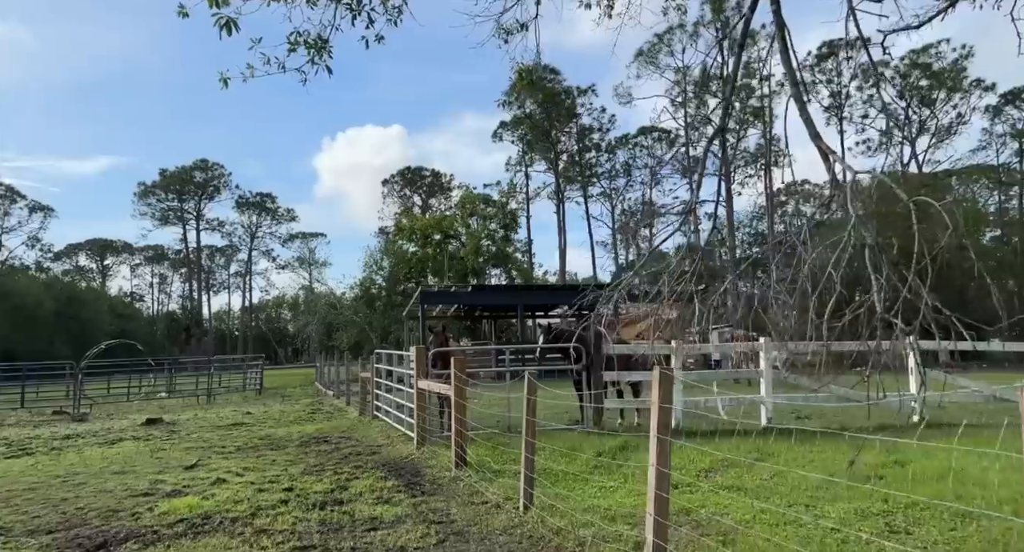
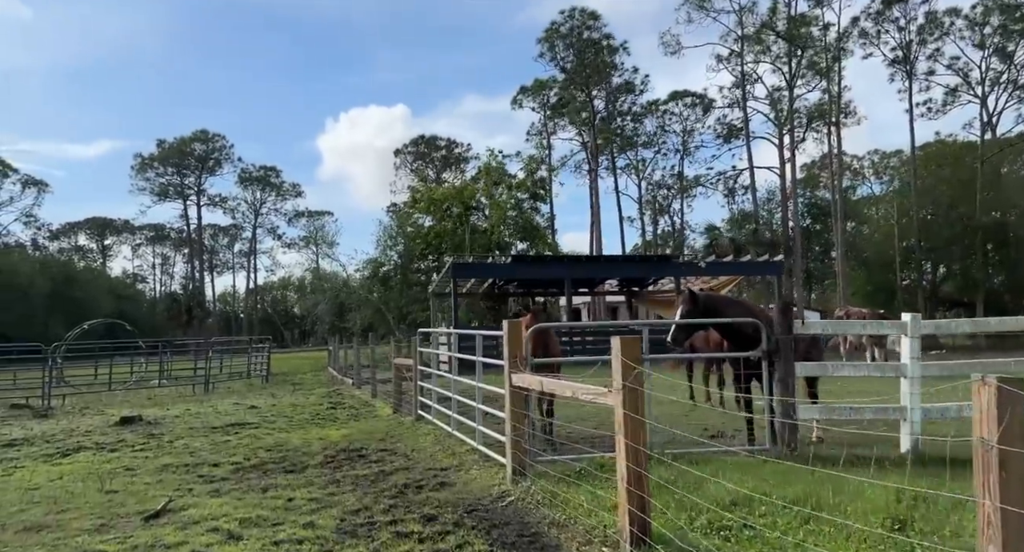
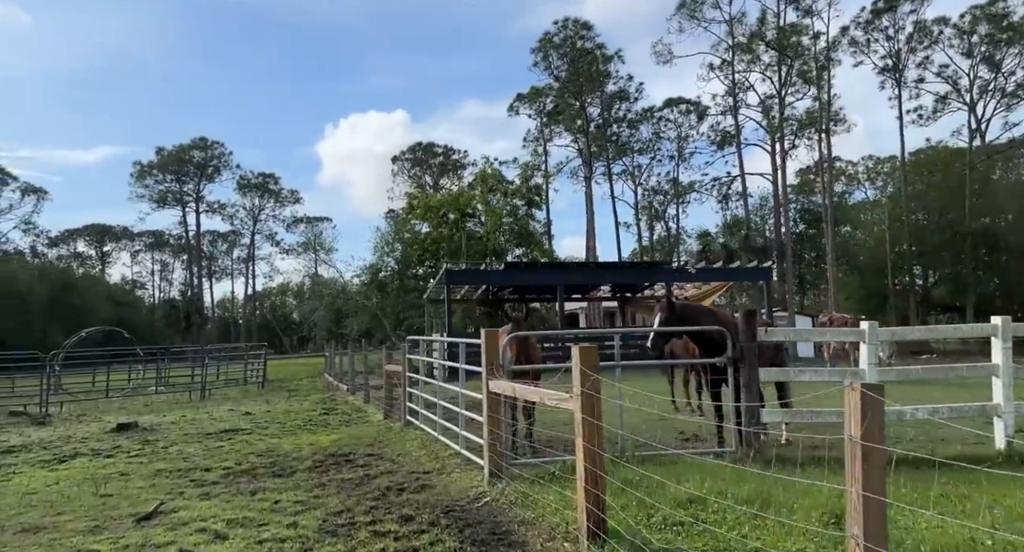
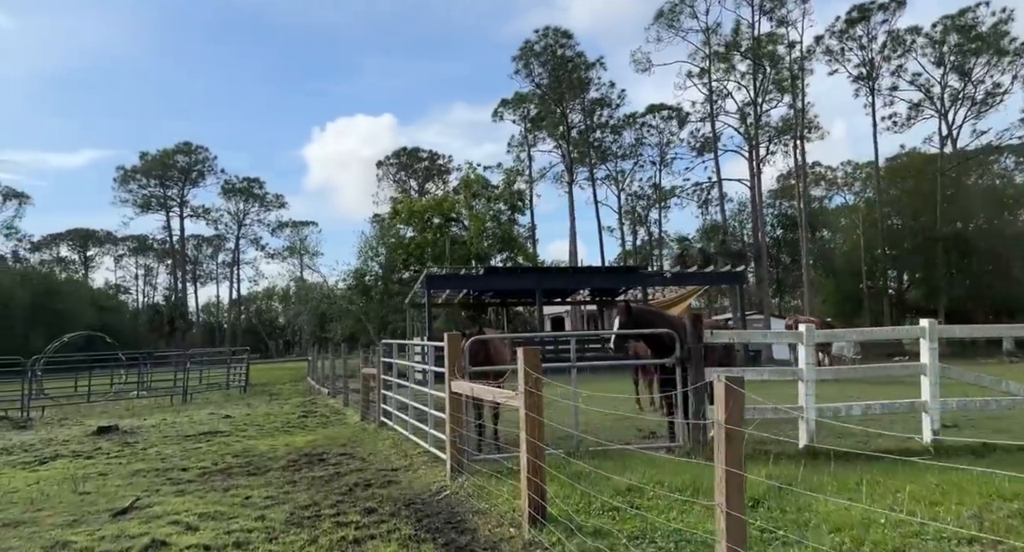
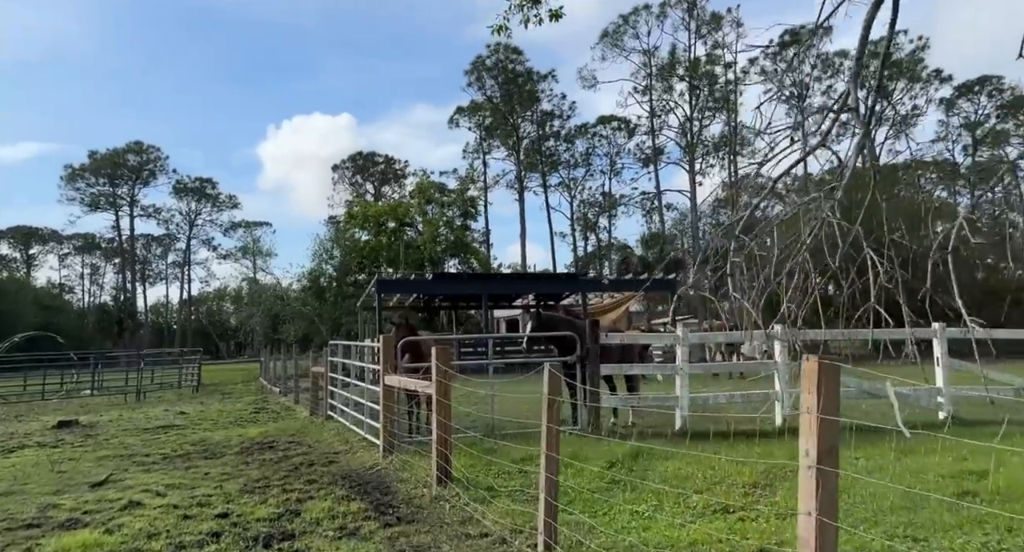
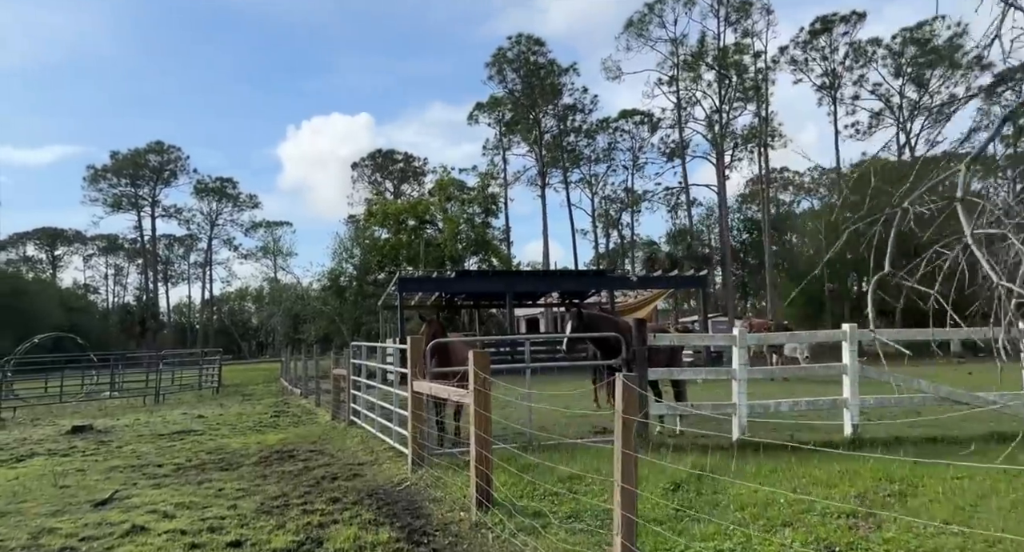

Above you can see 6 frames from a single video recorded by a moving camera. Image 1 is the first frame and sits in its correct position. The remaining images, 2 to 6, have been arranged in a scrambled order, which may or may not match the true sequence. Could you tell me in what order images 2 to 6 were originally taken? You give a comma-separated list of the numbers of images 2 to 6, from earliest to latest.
5, 6, 4, 3, 2
